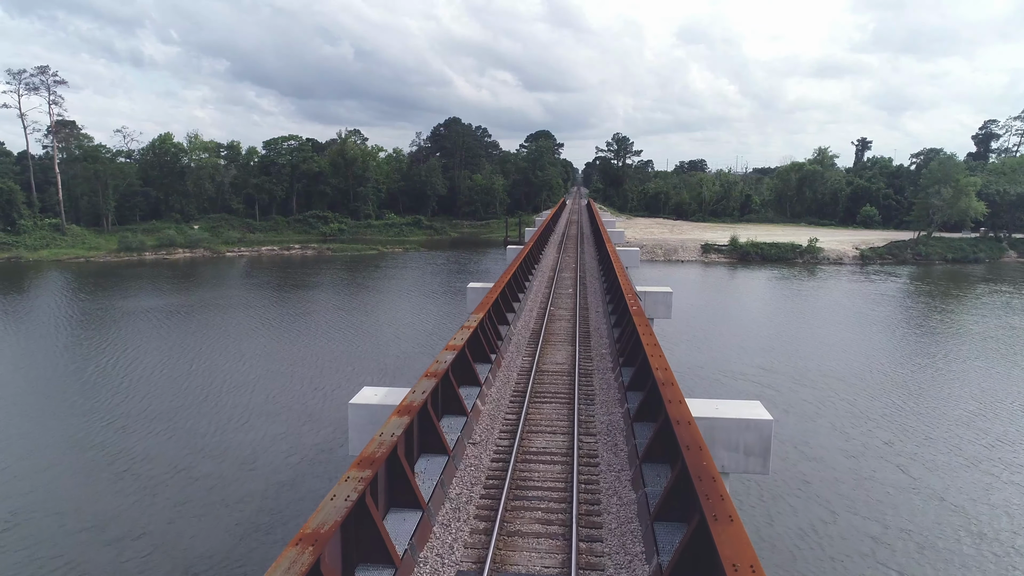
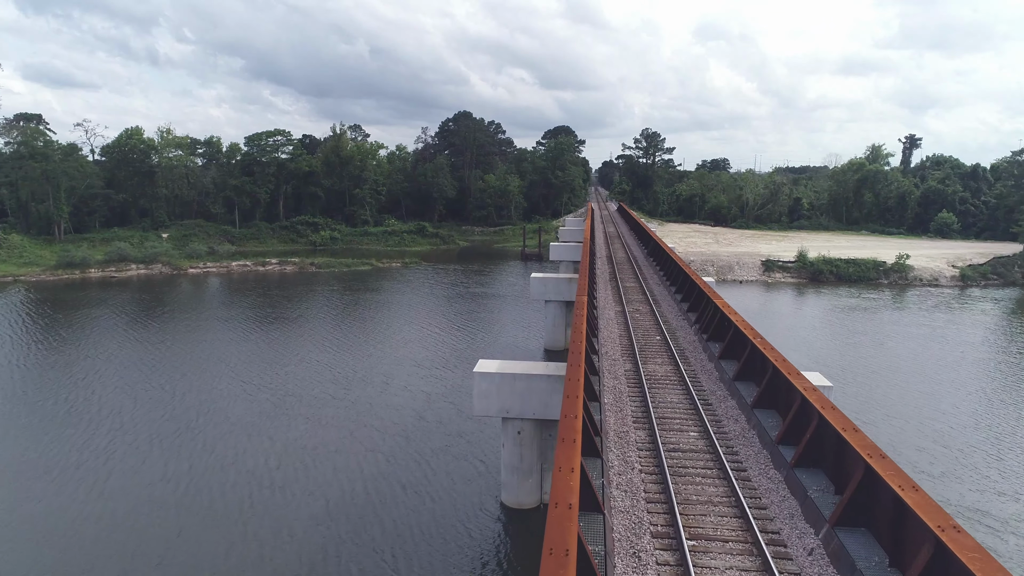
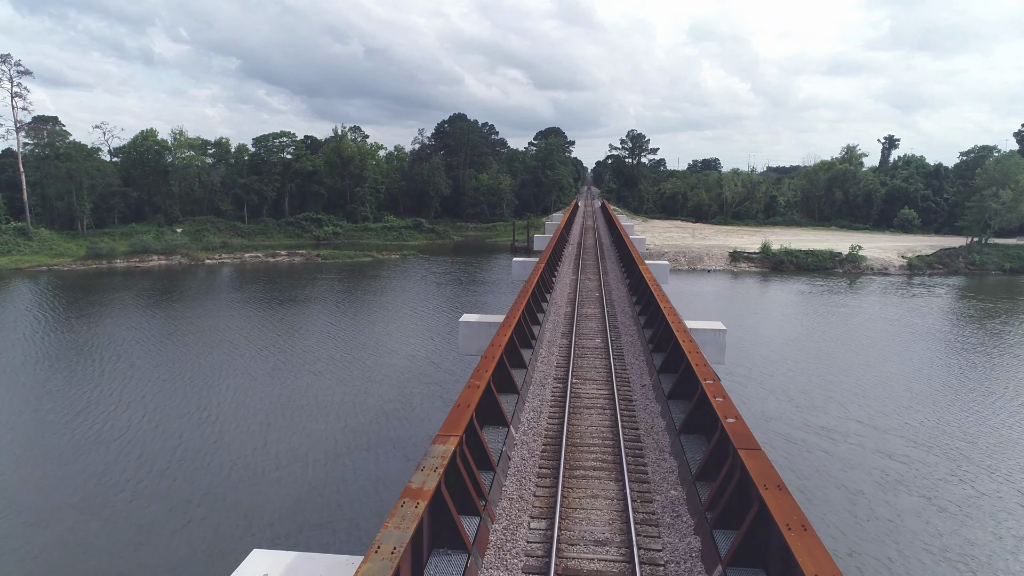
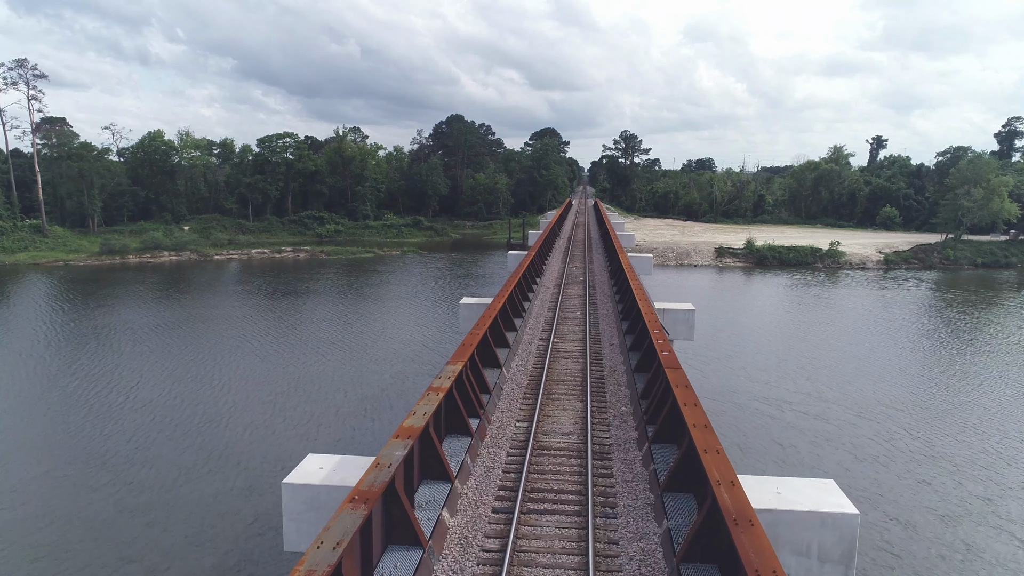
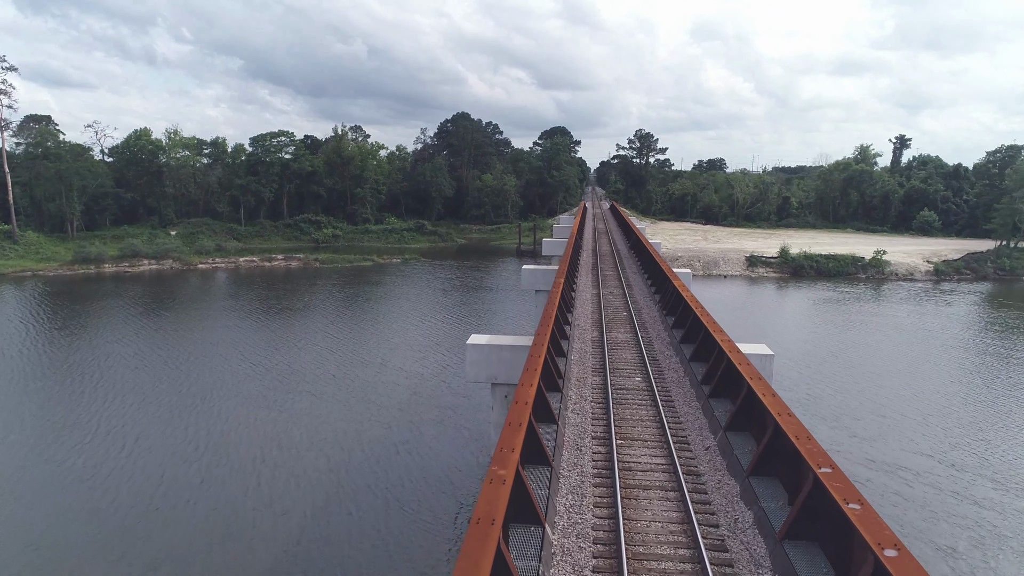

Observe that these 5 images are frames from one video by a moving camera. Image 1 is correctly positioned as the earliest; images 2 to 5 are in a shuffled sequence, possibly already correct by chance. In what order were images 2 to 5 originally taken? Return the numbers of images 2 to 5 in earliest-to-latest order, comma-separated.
4, 3, 5, 2
